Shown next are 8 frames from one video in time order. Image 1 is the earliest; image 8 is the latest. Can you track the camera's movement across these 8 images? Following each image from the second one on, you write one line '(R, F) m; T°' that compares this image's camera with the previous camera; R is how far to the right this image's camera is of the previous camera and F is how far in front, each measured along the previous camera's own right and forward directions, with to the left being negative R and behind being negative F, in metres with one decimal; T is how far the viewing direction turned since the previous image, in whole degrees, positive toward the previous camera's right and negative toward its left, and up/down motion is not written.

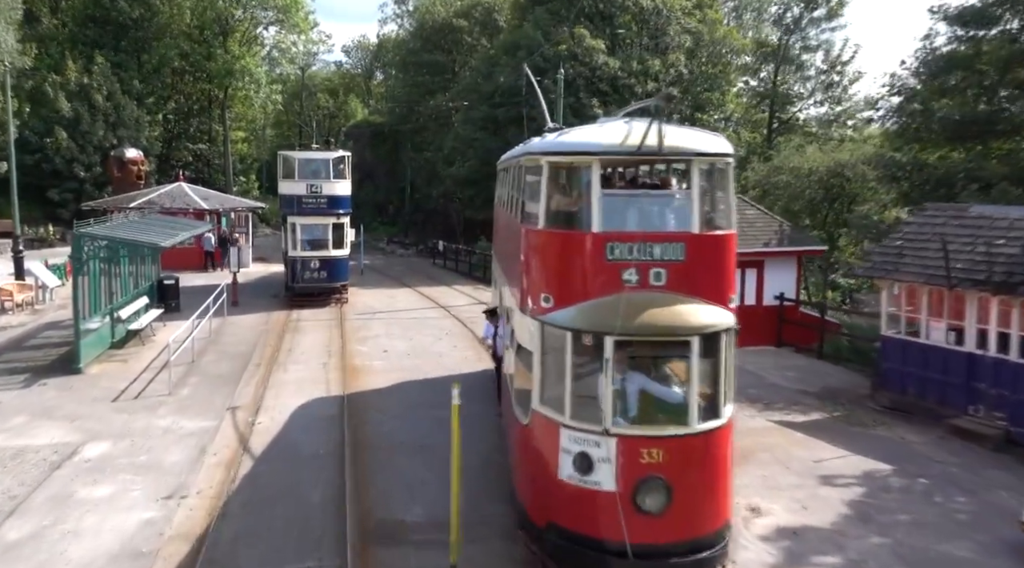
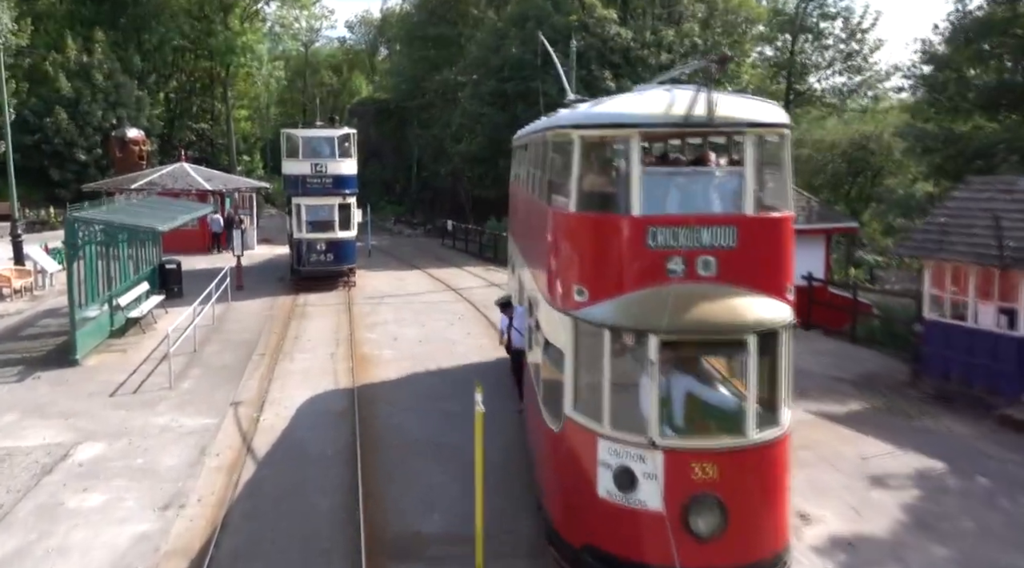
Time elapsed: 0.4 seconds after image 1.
(-0.2, +0.9) m; -1°
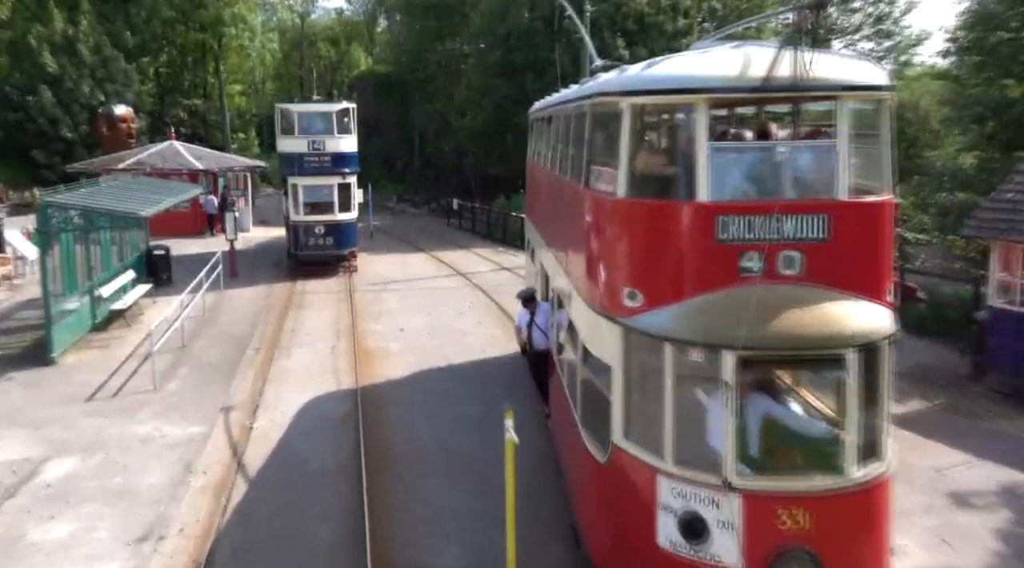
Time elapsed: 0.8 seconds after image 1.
(-0.3, +1.3) m; 0°
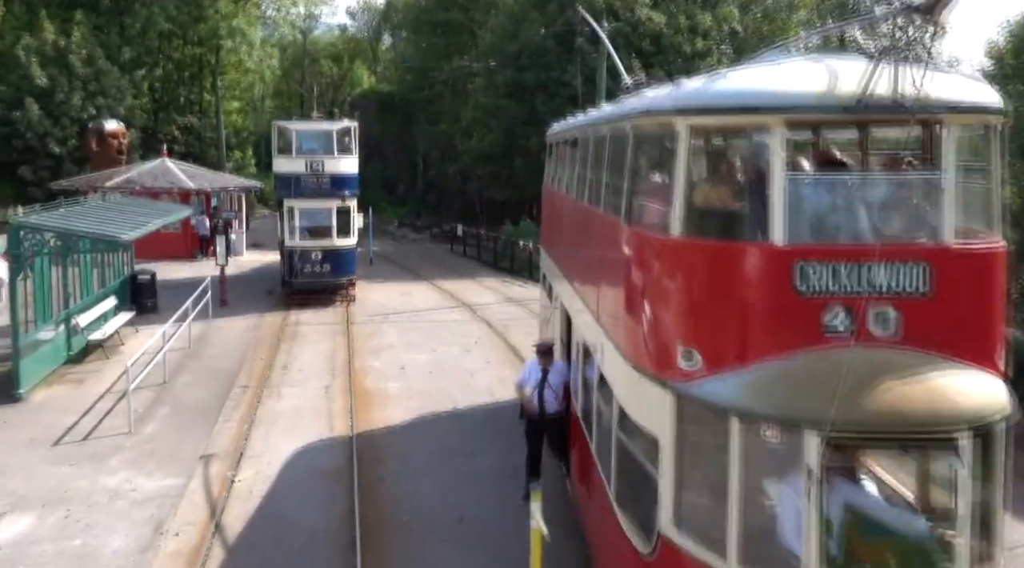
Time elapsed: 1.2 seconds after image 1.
(-0.2, +1.1) m; 0°
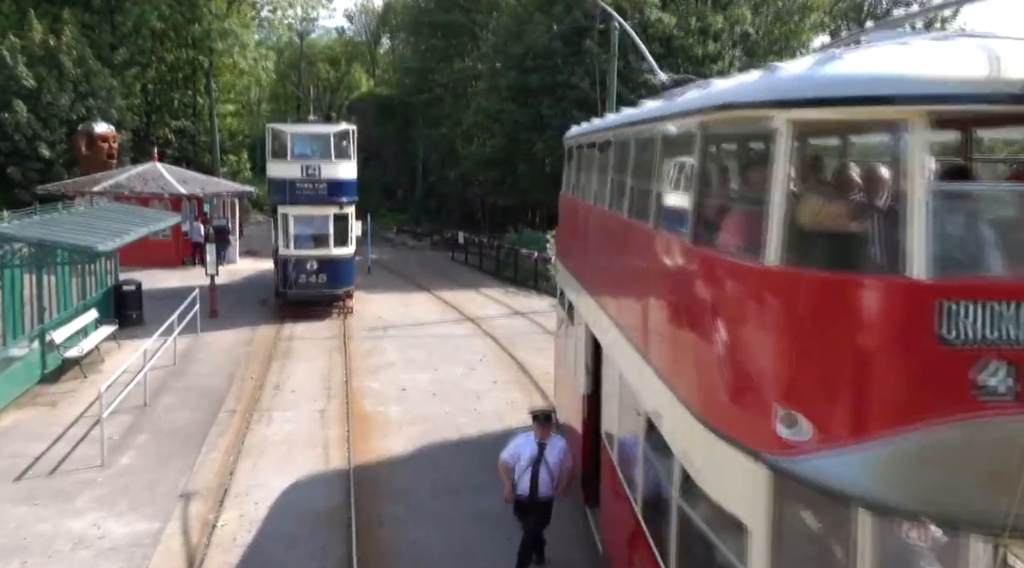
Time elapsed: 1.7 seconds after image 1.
(-0.2, +1.0) m; 0°
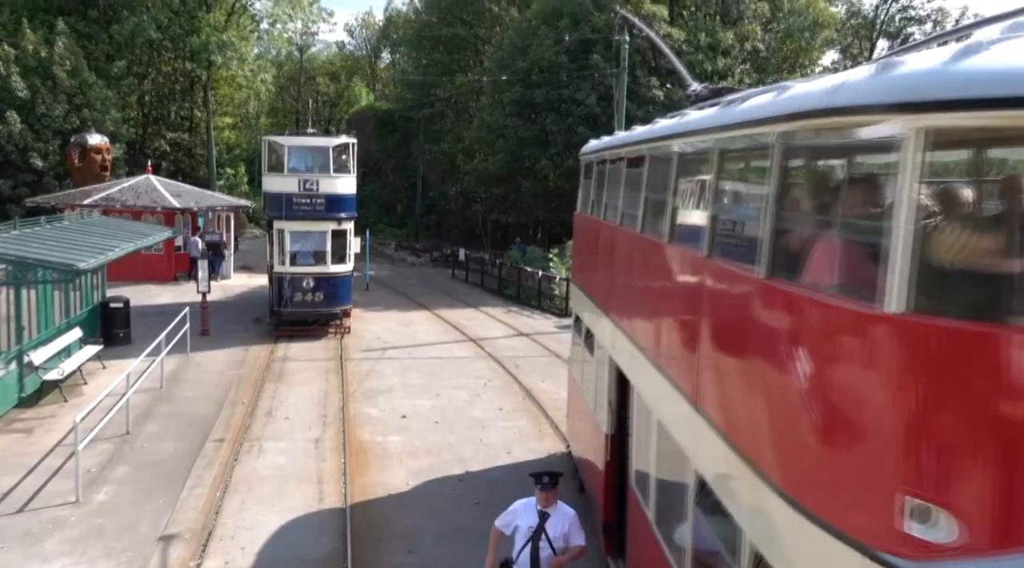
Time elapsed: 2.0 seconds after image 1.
(-0.2, +0.7) m; 0°
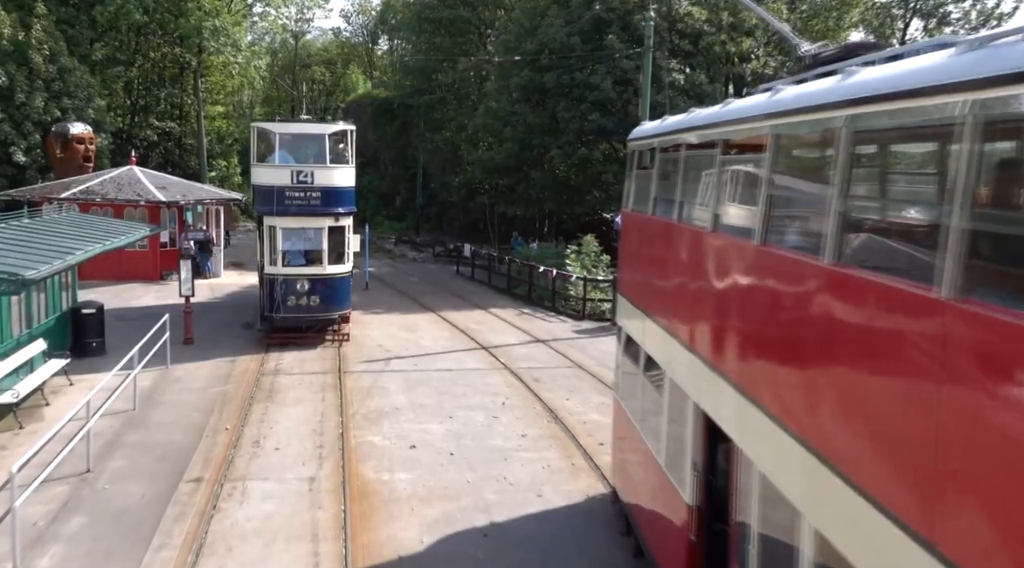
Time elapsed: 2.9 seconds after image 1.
(-0.4, +1.8) m; 0°
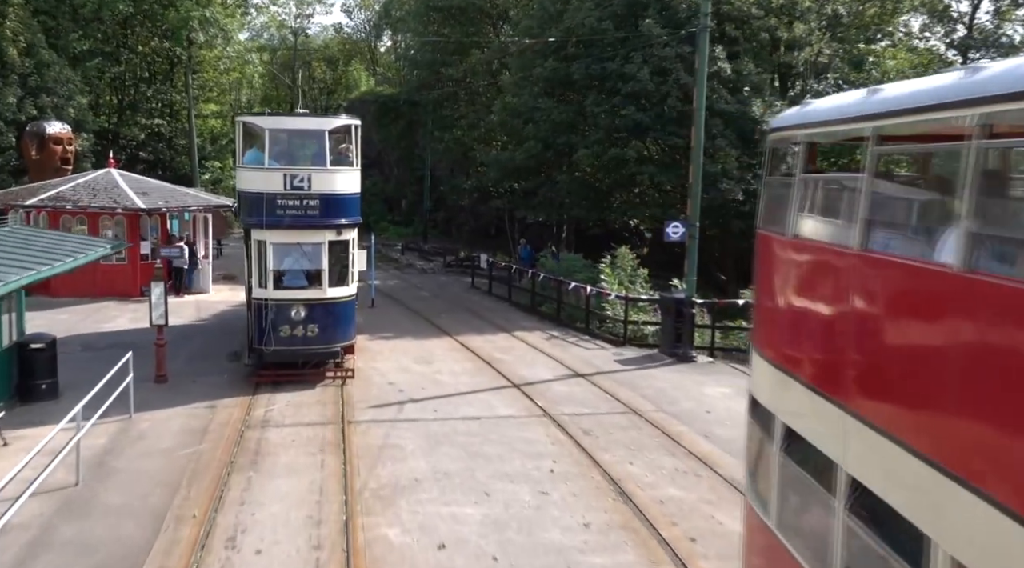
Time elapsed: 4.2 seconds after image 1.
(-0.6, +2.8) m; 0°
